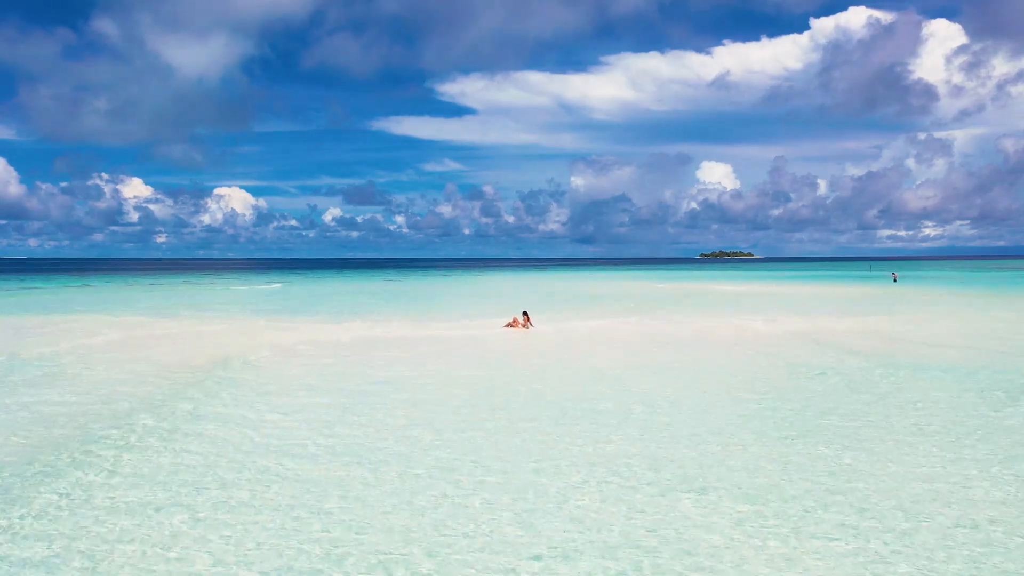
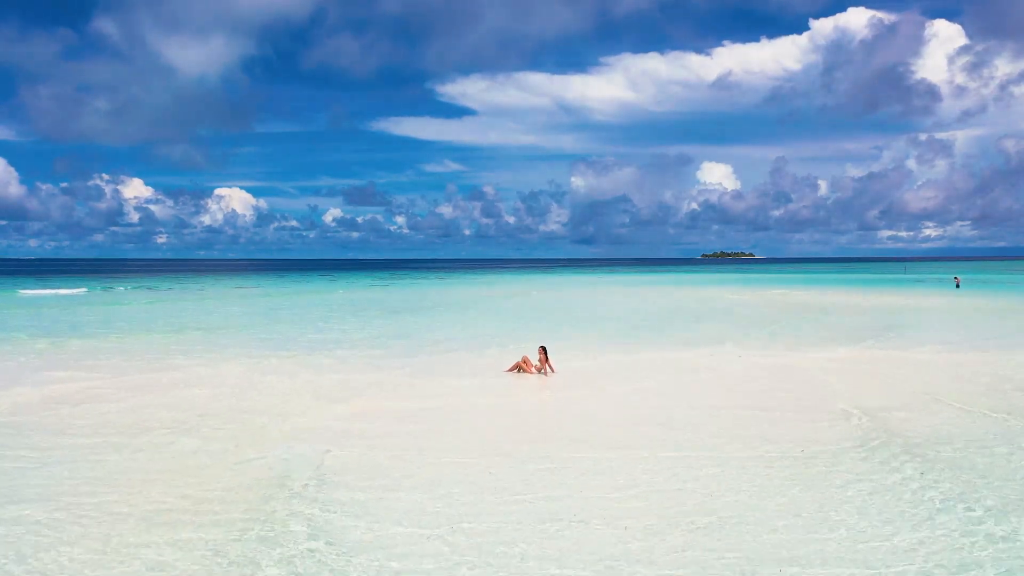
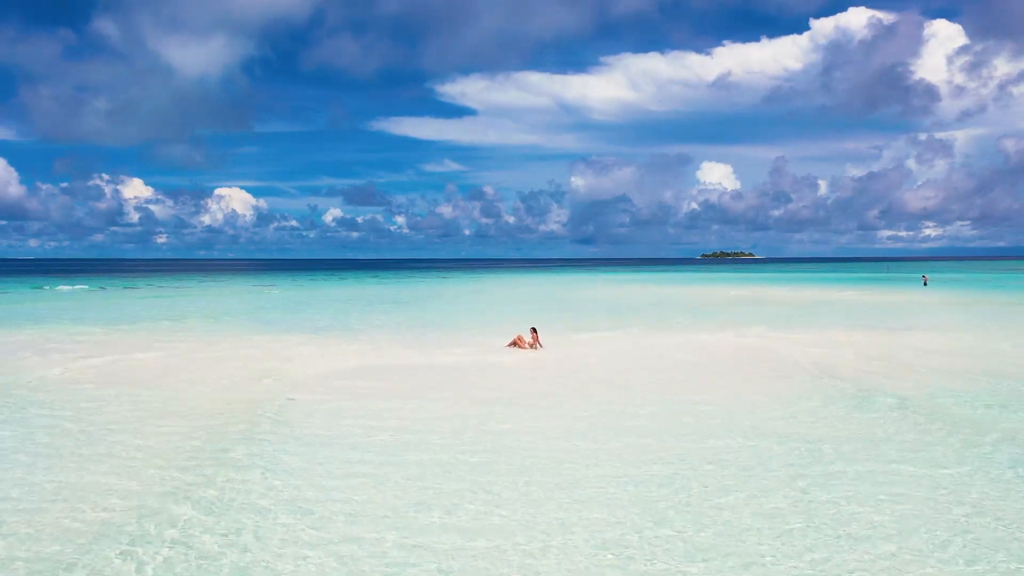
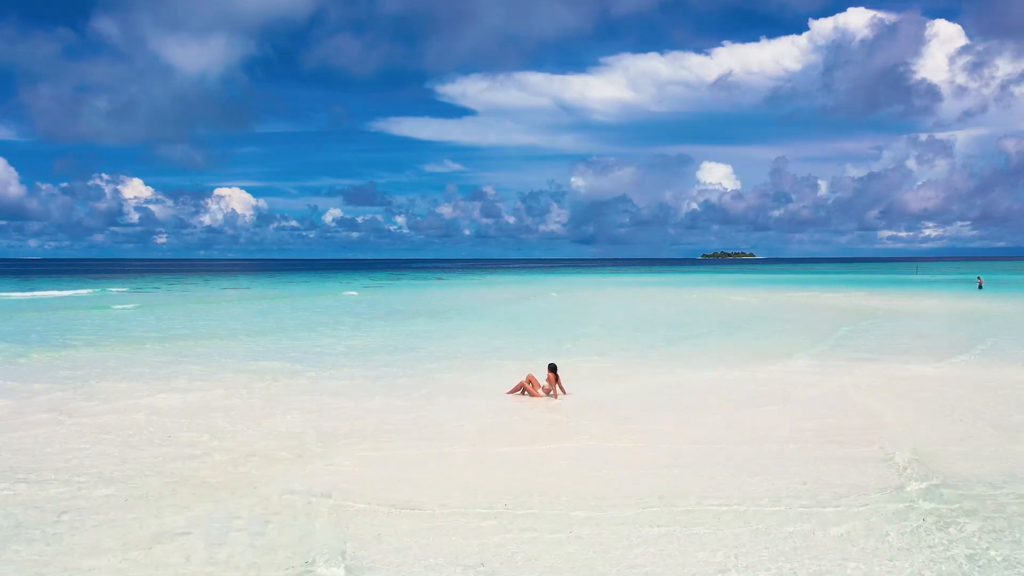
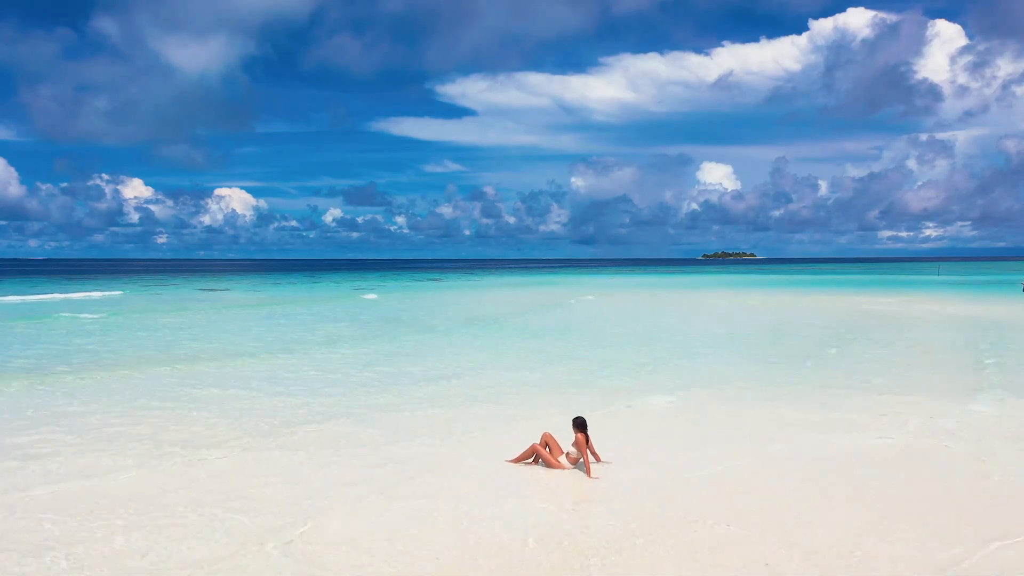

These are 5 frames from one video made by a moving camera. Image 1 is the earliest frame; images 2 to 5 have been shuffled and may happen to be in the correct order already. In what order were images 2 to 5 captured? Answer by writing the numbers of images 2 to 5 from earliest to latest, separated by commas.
3, 2, 4, 5
